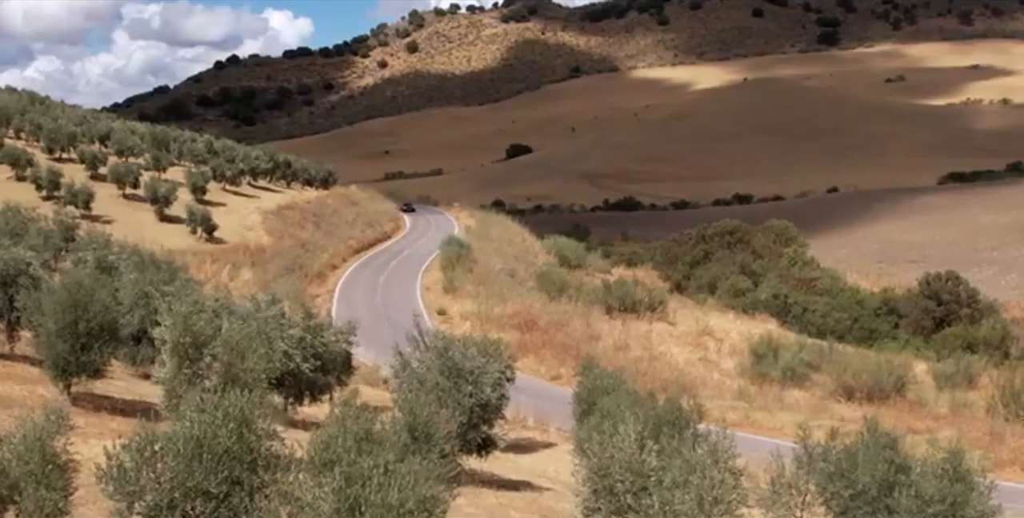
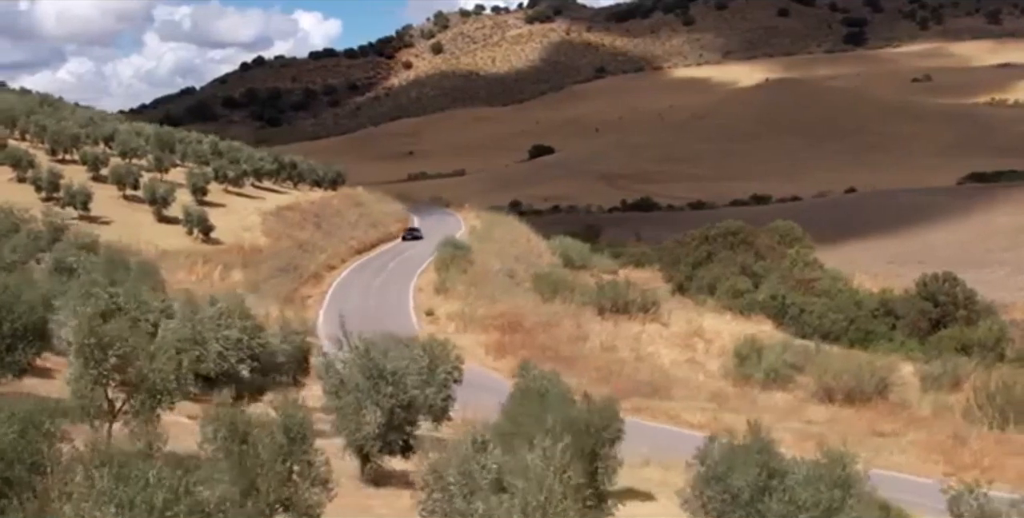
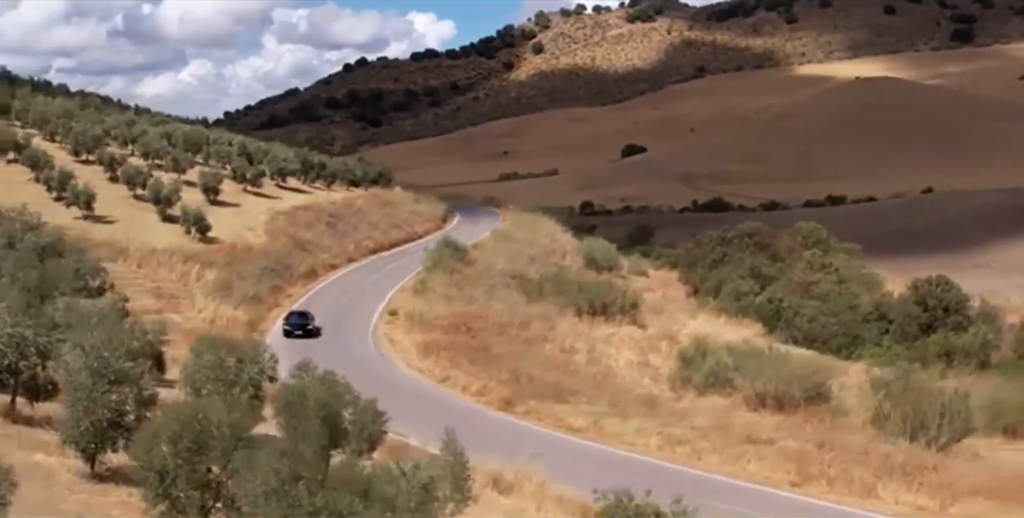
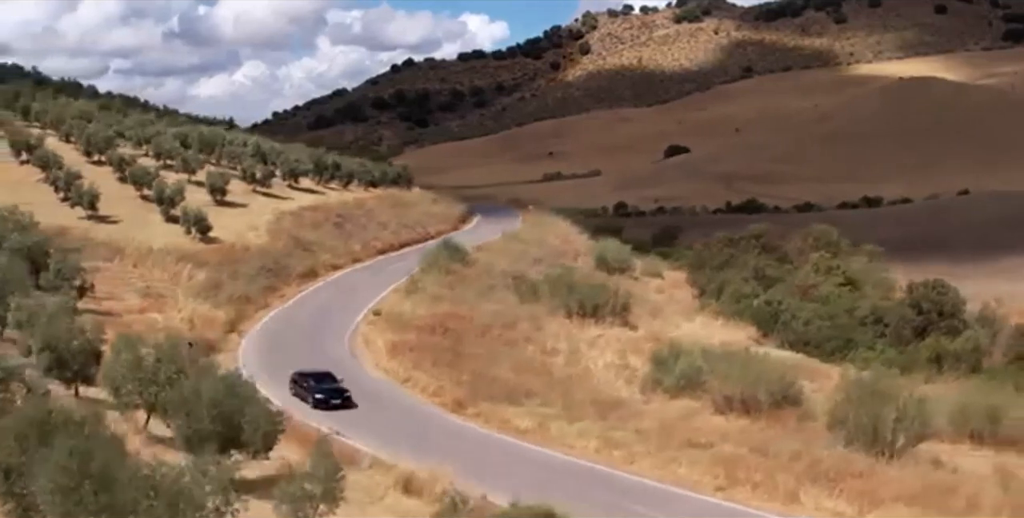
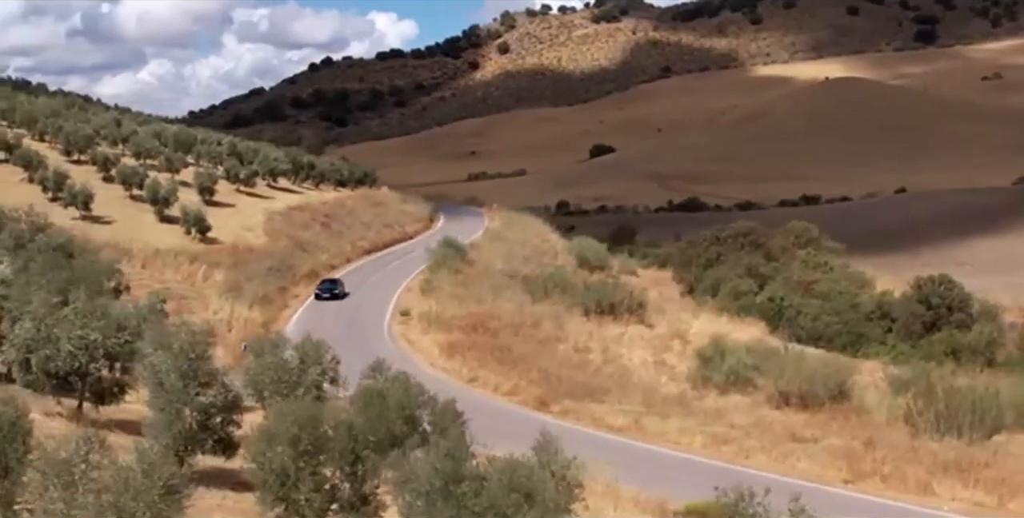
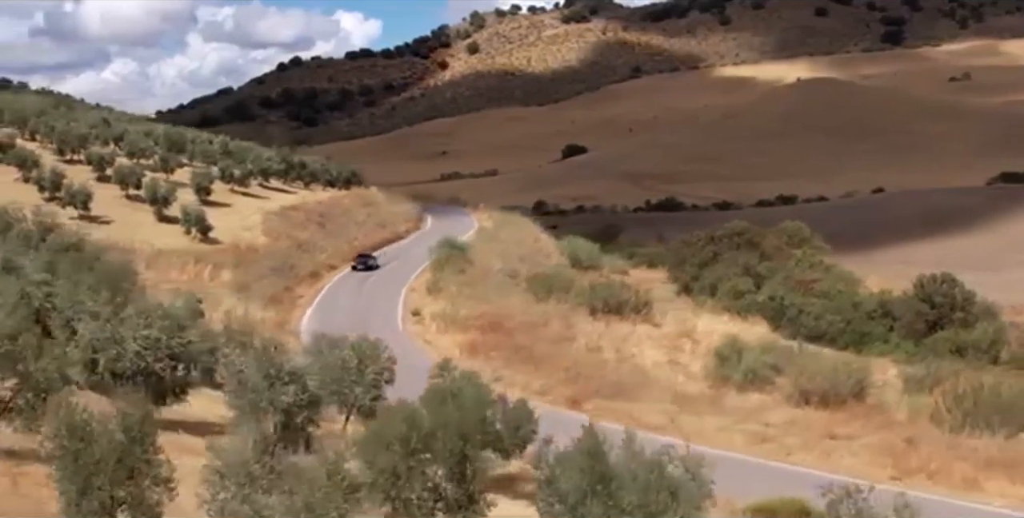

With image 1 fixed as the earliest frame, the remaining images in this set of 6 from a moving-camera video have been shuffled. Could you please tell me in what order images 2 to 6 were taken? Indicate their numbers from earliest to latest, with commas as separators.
2, 6, 5, 3, 4
